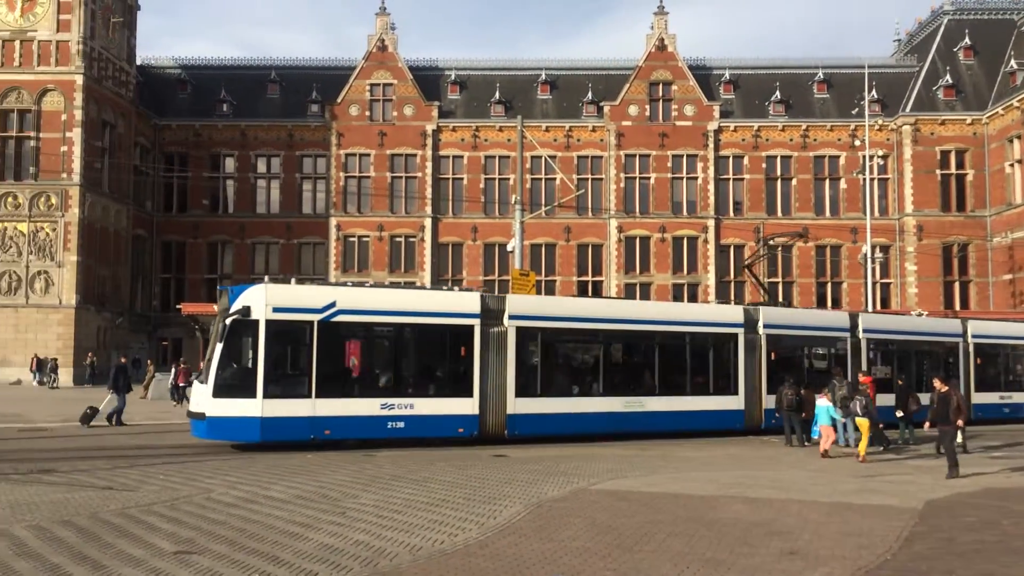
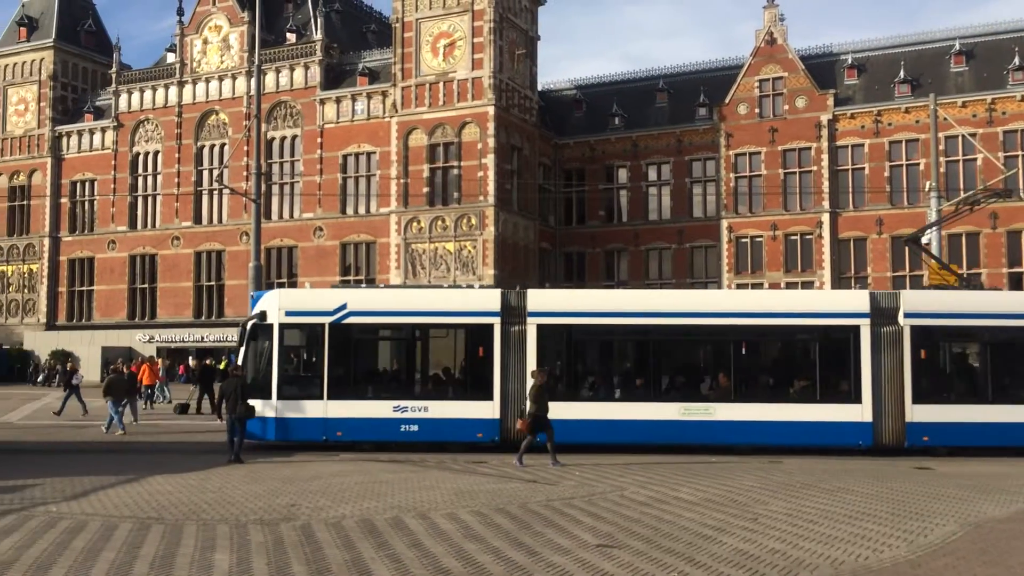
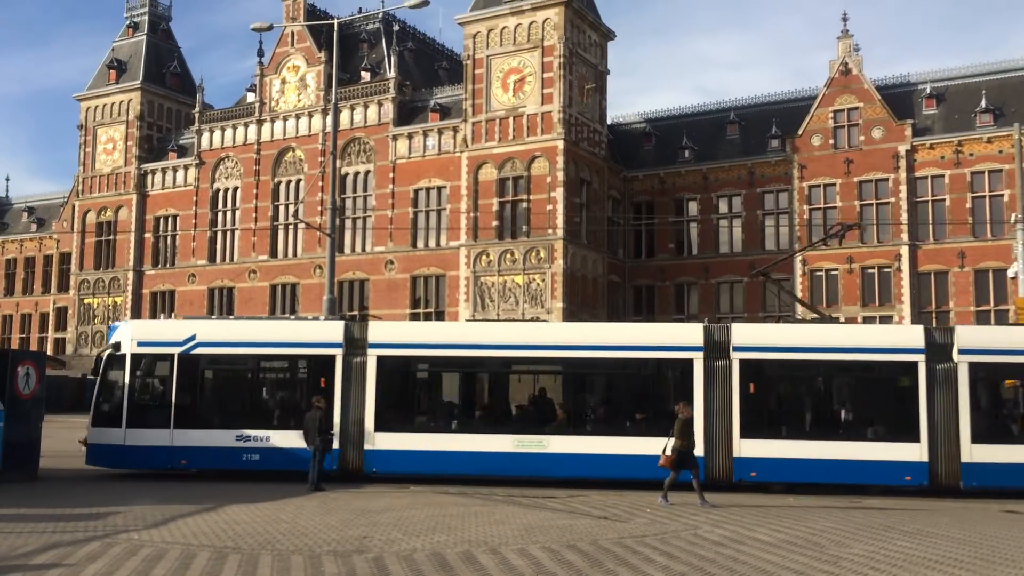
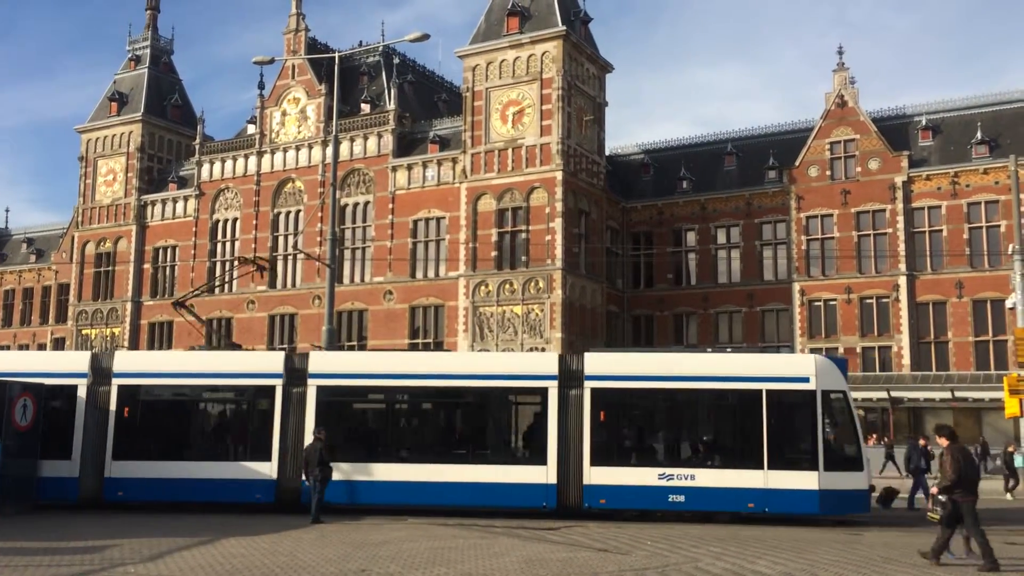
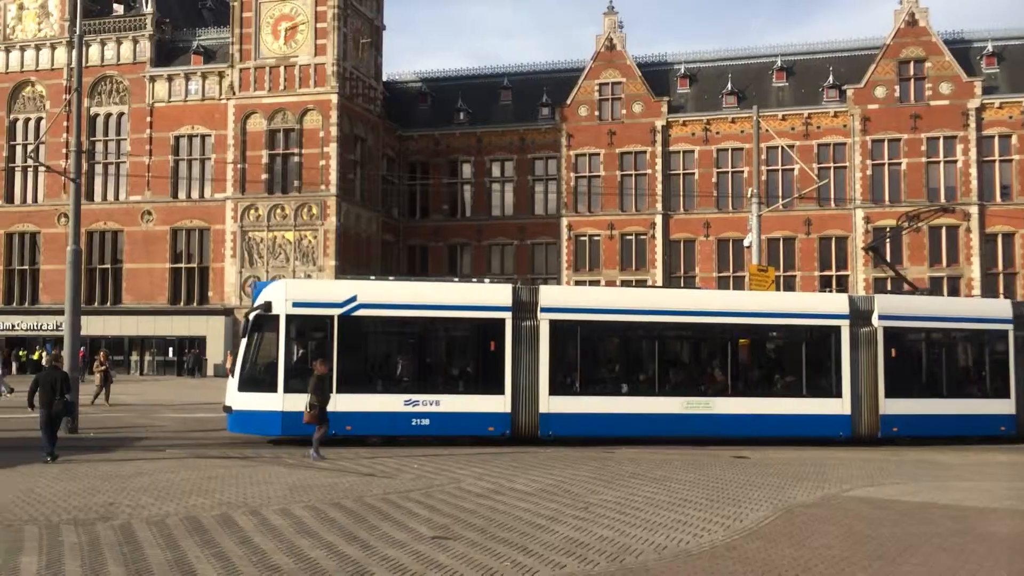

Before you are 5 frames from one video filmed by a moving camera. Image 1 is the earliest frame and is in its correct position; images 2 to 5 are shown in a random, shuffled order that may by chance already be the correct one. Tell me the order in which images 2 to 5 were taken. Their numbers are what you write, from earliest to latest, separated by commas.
5, 2, 3, 4
